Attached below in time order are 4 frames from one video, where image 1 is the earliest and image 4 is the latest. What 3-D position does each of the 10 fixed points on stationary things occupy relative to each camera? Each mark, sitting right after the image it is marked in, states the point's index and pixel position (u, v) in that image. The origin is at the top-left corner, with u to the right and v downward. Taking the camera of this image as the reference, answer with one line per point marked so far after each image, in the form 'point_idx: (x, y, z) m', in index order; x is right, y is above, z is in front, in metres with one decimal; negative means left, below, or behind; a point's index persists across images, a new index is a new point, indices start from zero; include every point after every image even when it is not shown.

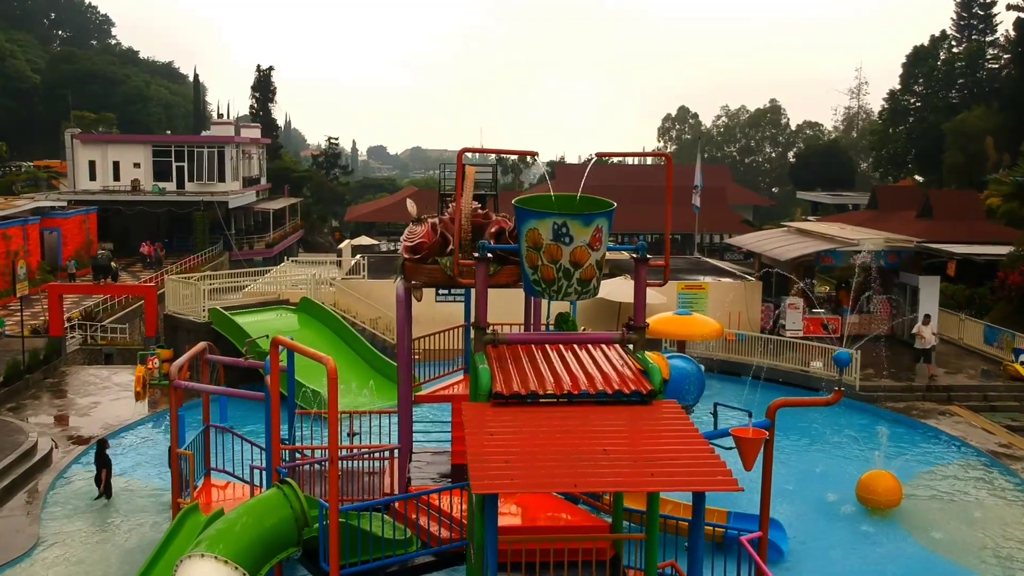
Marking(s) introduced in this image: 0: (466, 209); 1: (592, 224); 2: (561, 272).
0: (-0.4, +0.7, +7.7) m
1: (+0.5, +0.4, +6.1) m
2: (+0.3, +0.1, +6.2) m
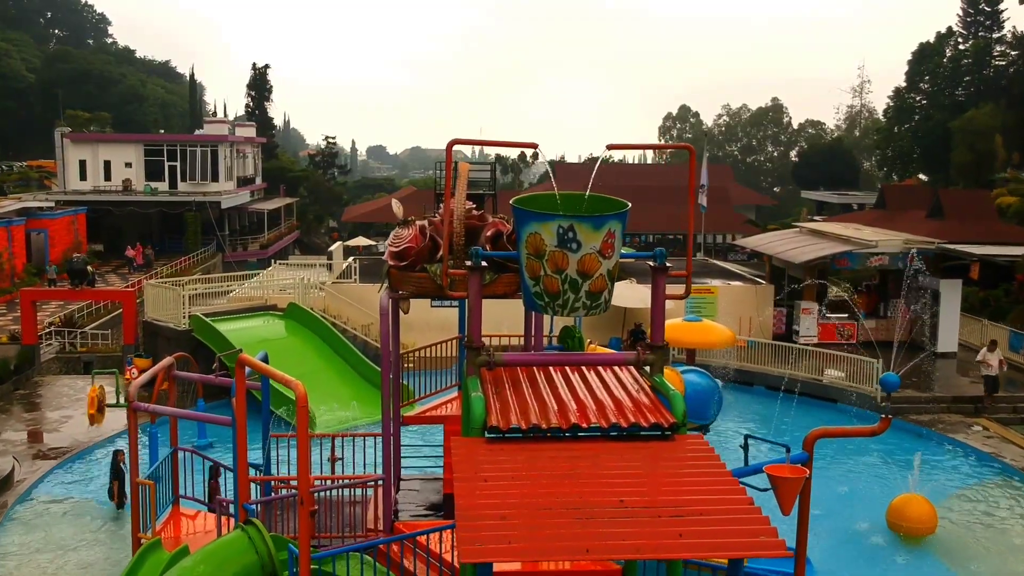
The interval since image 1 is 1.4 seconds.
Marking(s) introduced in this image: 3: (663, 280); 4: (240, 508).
0: (-0.4, +0.6, +6.8) m
1: (+0.5, +0.4, +5.3) m
2: (+0.3, 0.0, +5.4) m
3: (+0.9, +0.1, +5.7) m
4: (-2.1, -1.7, +6.8) m
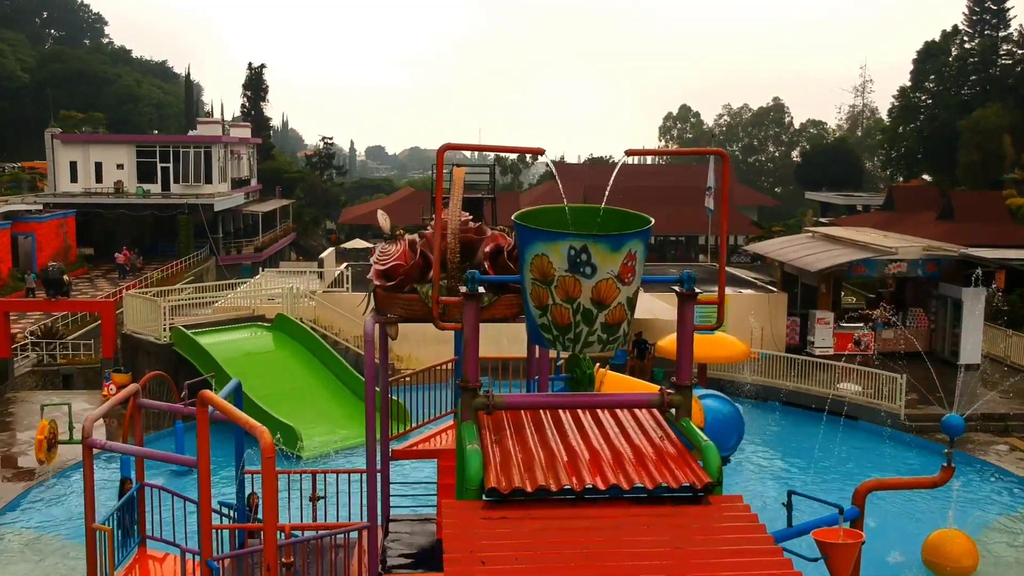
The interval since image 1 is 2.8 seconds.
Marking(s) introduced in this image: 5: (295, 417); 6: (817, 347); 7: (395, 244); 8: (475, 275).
0: (-0.4, +0.4, +5.9) m
1: (+0.5, +0.2, +4.4) m
2: (+0.3, -0.1, +4.5) m
3: (+1.0, -0.1, +4.8) m
4: (-2.0, -1.8, +6.0) m
5: (-3.1, -1.8, +12.6) m
6: (+5.5, -1.1, +16.2) m
7: (-0.9, +0.3, +6.6) m
8: (-0.2, +0.1, +4.9) m
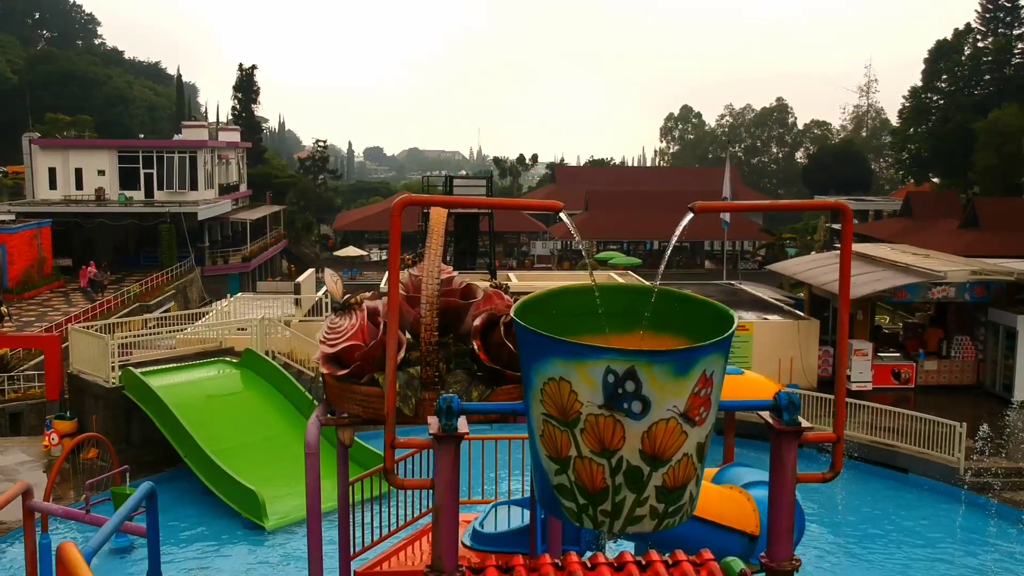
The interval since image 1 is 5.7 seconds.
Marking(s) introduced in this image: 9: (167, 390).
0: (-0.4, 0.0, +4.2) m
1: (+0.5, -0.2, +2.7) m
2: (+0.3, -0.6, +2.8) m
3: (+1.0, -0.6, +3.1) m
4: (-2.0, -2.3, +4.2) m
5: (-3.1, -2.3, +10.9) m
6: (+5.5, -1.5, +14.5) m
7: (-0.9, -0.1, +4.9) m
8: (-0.2, -0.4, +3.2) m
9: (-4.5, -1.3, +11.9) m
